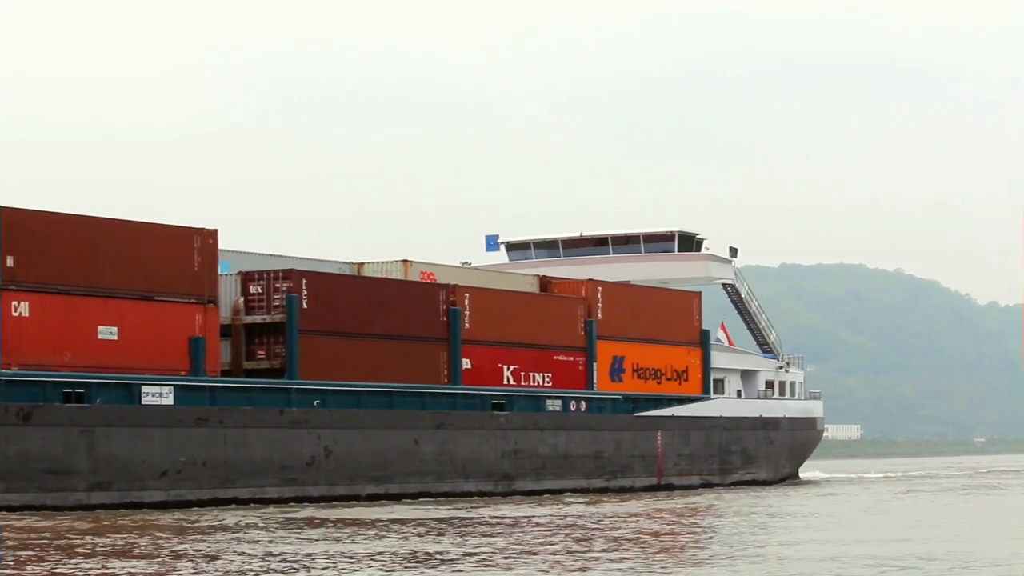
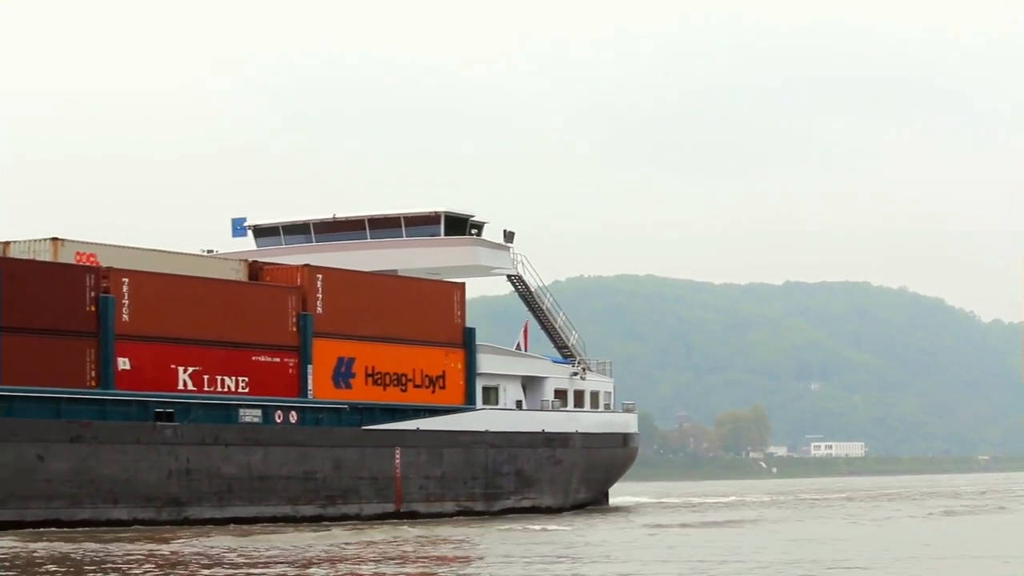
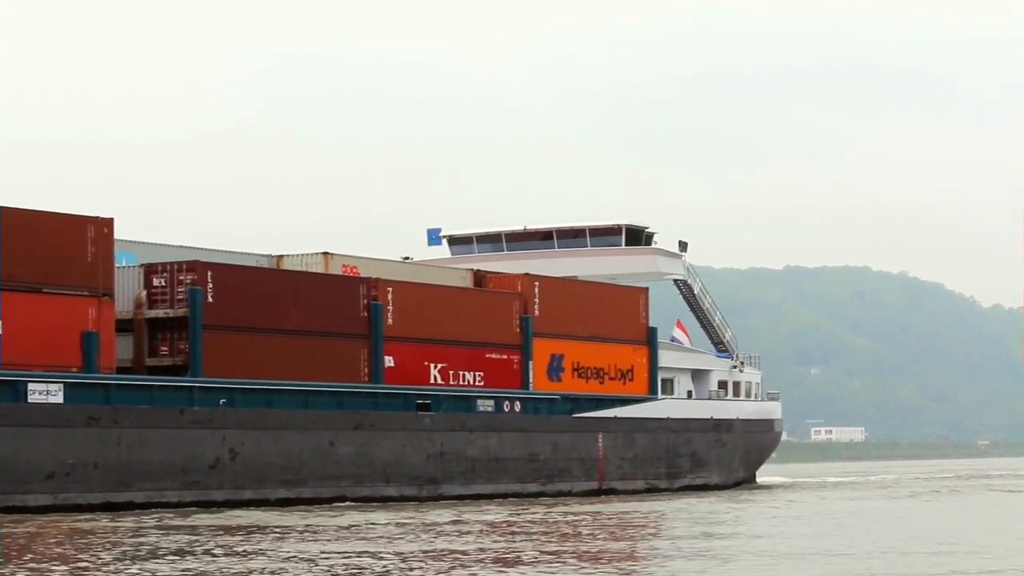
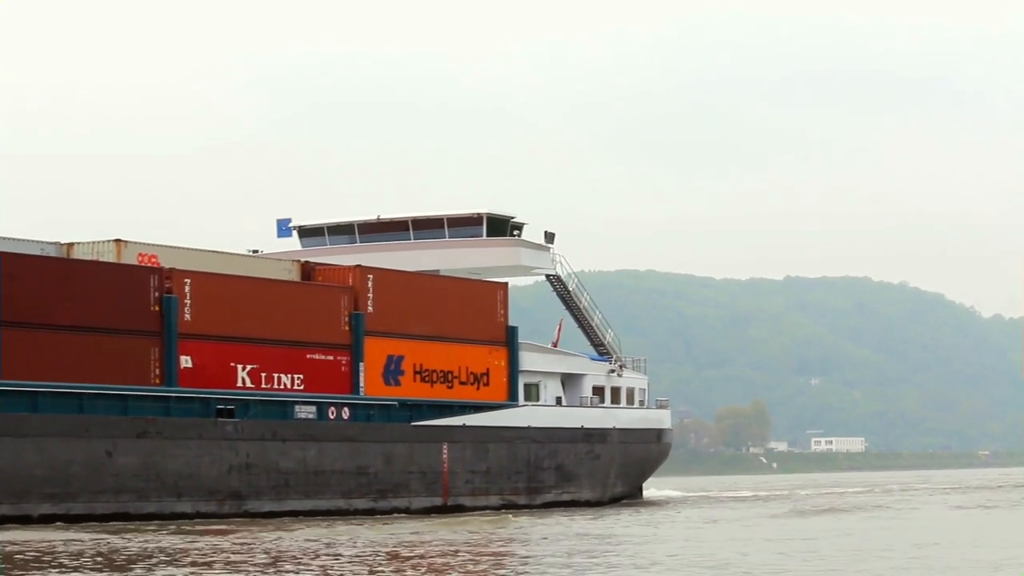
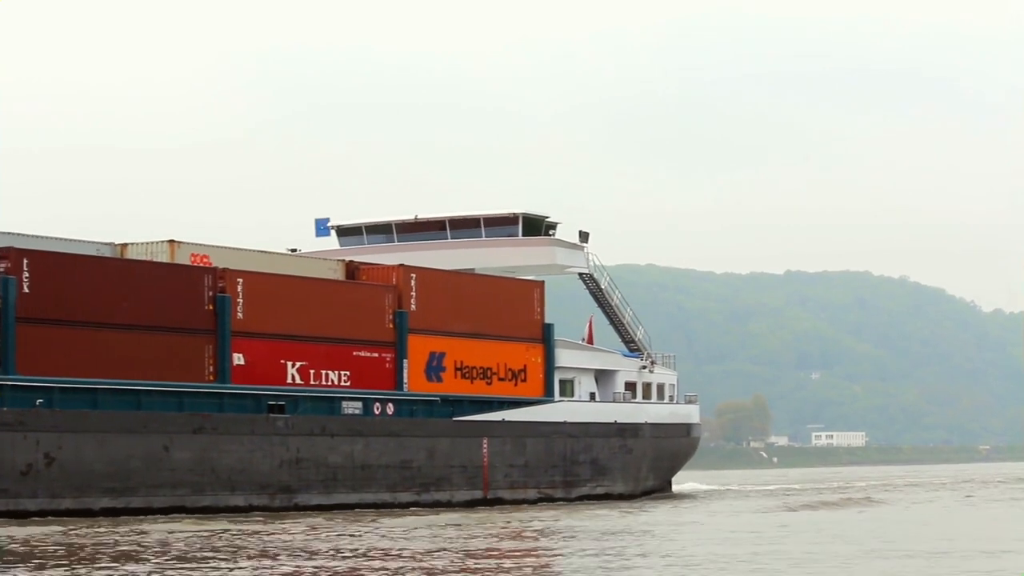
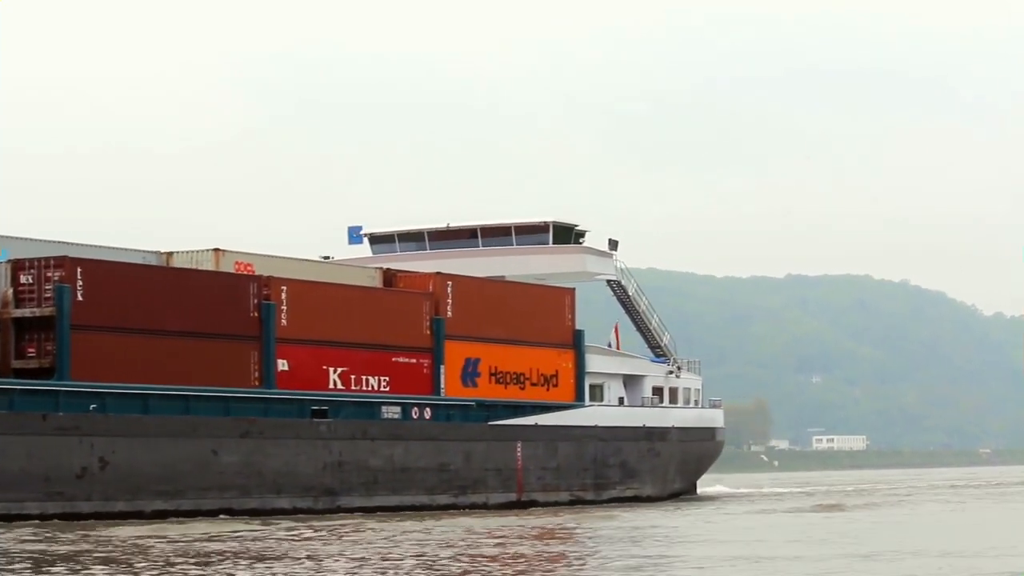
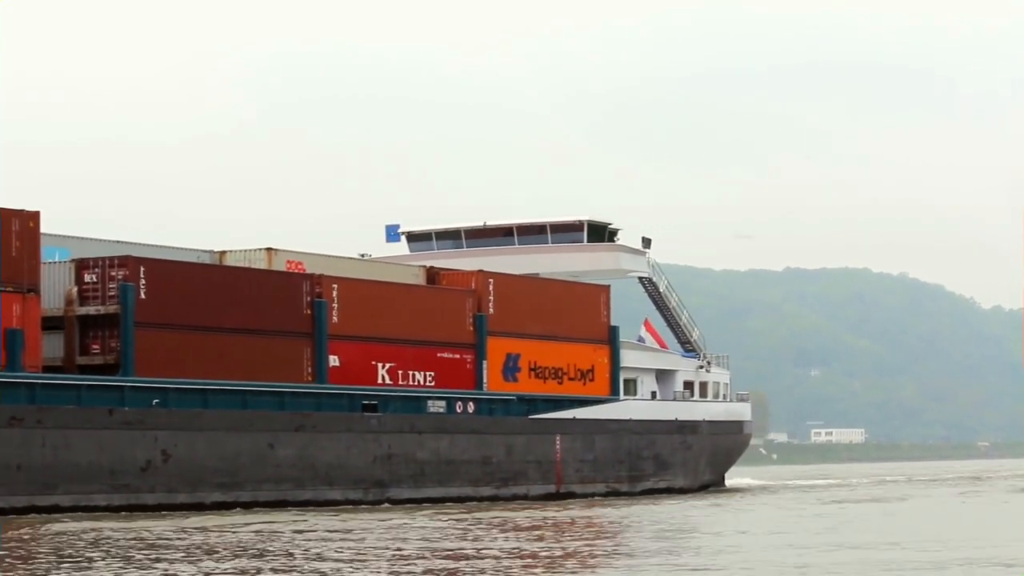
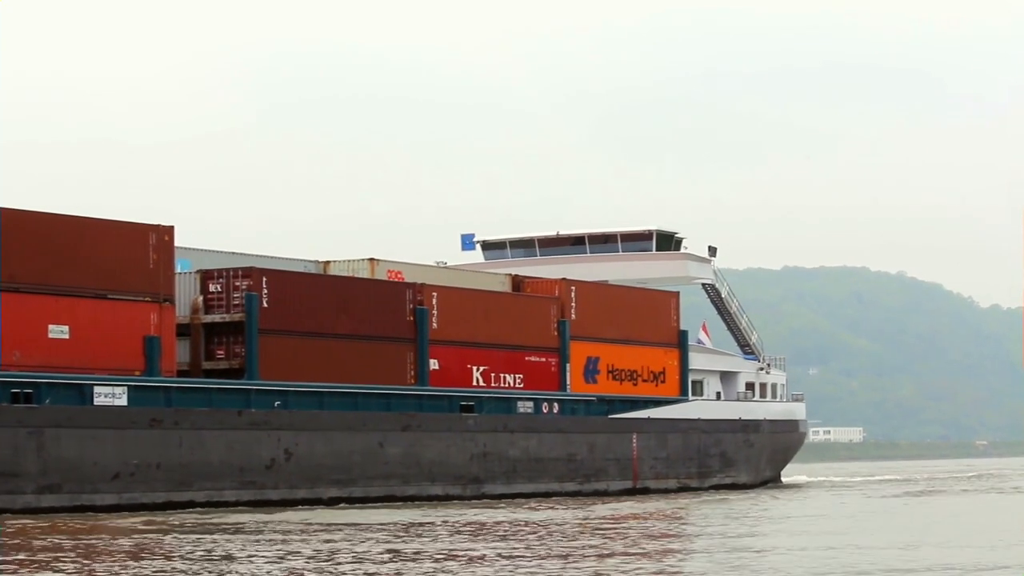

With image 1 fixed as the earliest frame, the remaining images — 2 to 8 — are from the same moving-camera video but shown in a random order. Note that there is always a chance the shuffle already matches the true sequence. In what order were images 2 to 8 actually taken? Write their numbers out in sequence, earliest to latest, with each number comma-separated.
8, 3, 7, 6, 5, 4, 2
